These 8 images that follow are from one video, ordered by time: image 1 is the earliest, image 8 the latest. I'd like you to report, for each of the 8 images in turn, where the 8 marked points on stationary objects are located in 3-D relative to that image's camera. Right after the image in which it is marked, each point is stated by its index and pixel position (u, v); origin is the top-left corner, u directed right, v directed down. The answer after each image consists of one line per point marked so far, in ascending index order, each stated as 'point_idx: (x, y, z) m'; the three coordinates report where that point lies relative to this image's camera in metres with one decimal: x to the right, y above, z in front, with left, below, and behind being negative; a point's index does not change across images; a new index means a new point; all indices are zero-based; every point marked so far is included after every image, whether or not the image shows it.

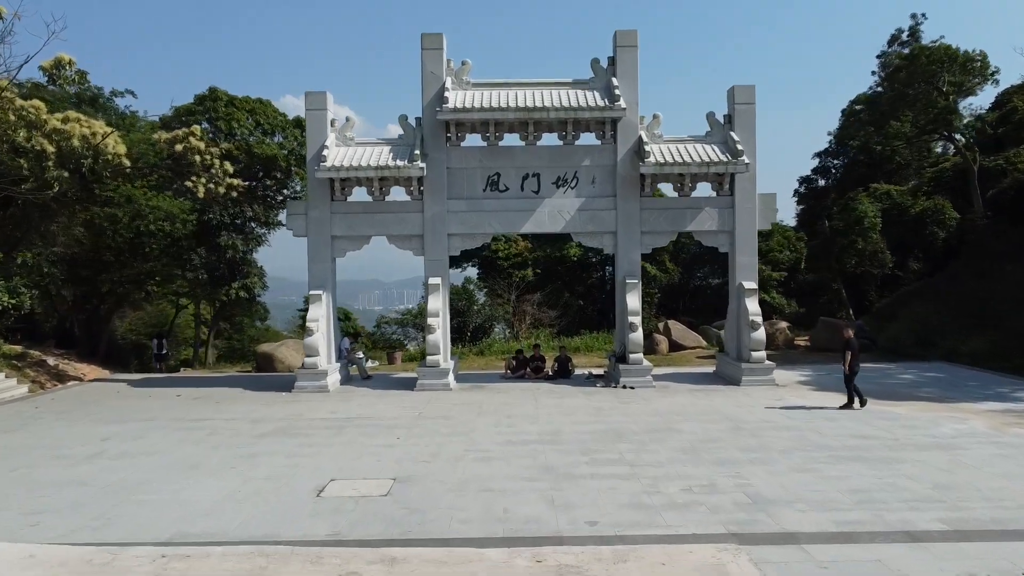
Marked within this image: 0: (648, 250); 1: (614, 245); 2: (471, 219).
0: (+2.8, +0.8, +12.5) m
1: (+2.1, +0.9, +12.5) m
2: (-0.8, +1.4, +12.5) m
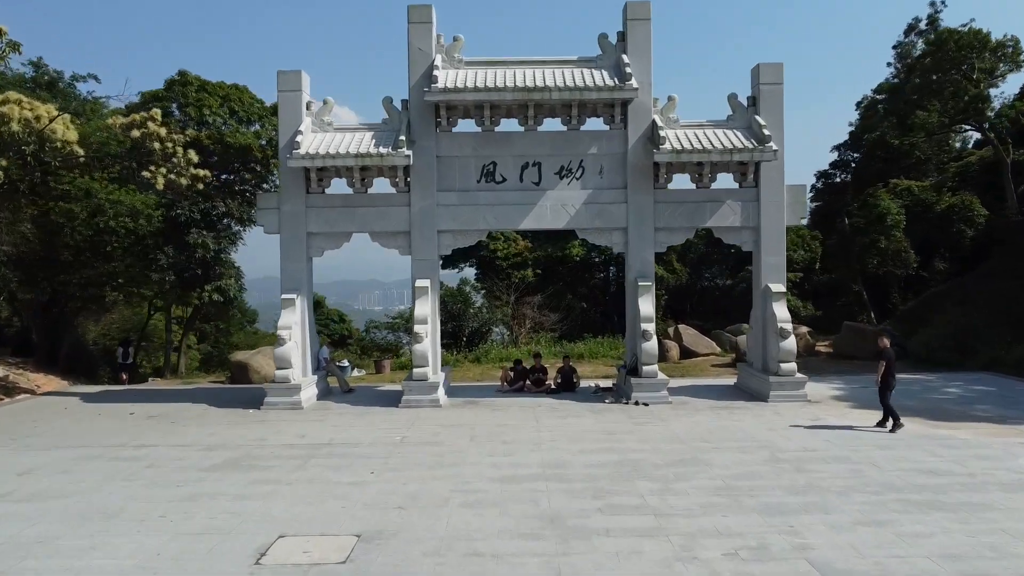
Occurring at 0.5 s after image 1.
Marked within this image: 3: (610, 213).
0: (+2.7, +0.7, +11.1) m
1: (+2.1, +0.8, +11.1) m
2: (-0.9, +1.3, +11.1) m
3: (+1.8, +1.4, +11.1) m
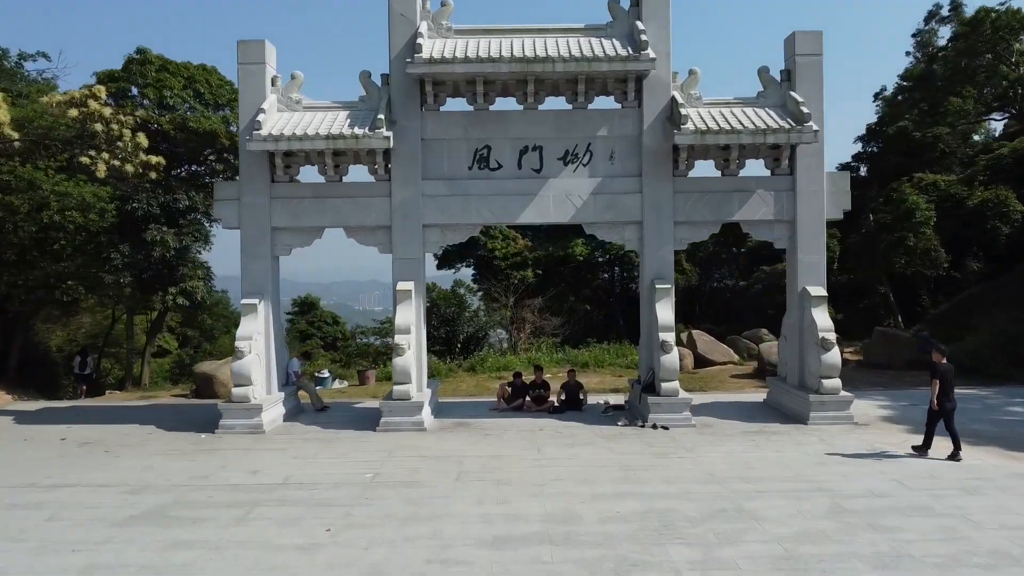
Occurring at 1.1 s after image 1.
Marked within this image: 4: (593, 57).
0: (+2.7, +0.7, +9.6) m
1: (+2.0, +0.7, +9.6) m
2: (-0.9, +1.3, +9.6) m
3: (+1.7, +1.3, +9.6) m
4: (+1.2, +3.5, +9.2) m
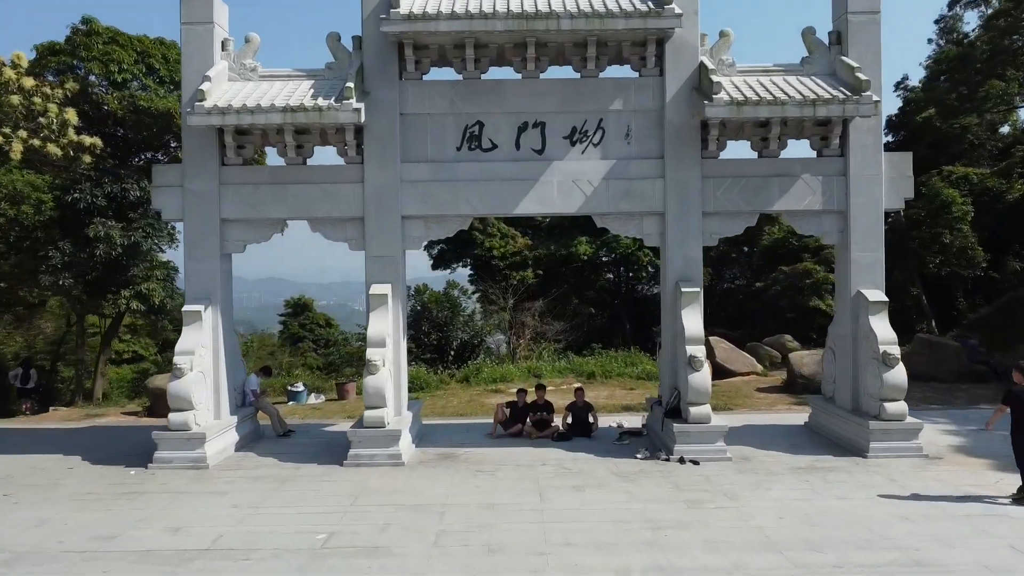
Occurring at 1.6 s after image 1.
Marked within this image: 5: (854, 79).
0: (+2.6, +0.6, +8.0) m
1: (+2.0, +0.7, +8.1) m
2: (-1.0, +1.2, +8.0) m
3: (+1.7, +1.3, +8.0) m
4: (+1.2, +3.4, +7.6) m
5: (+4.3, +2.6, +7.6) m
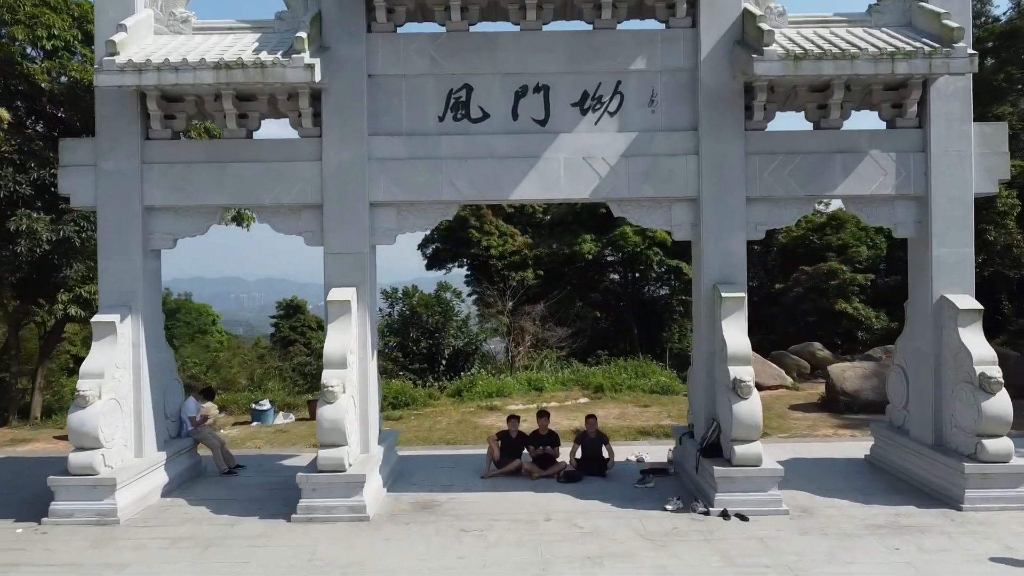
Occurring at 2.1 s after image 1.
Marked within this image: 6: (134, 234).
0: (+2.6, +0.6, +6.4) m
1: (+1.9, +0.7, +6.5) m
2: (-1.0, +1.2, +6.4) m
3: (+1.6, +1.2, +6.4) m
4: (+1.1, +3.4, +6.0) m
5: (+4.2, +2.6, +6.0) m
6: (-4.0, +0.6, +6.4) m
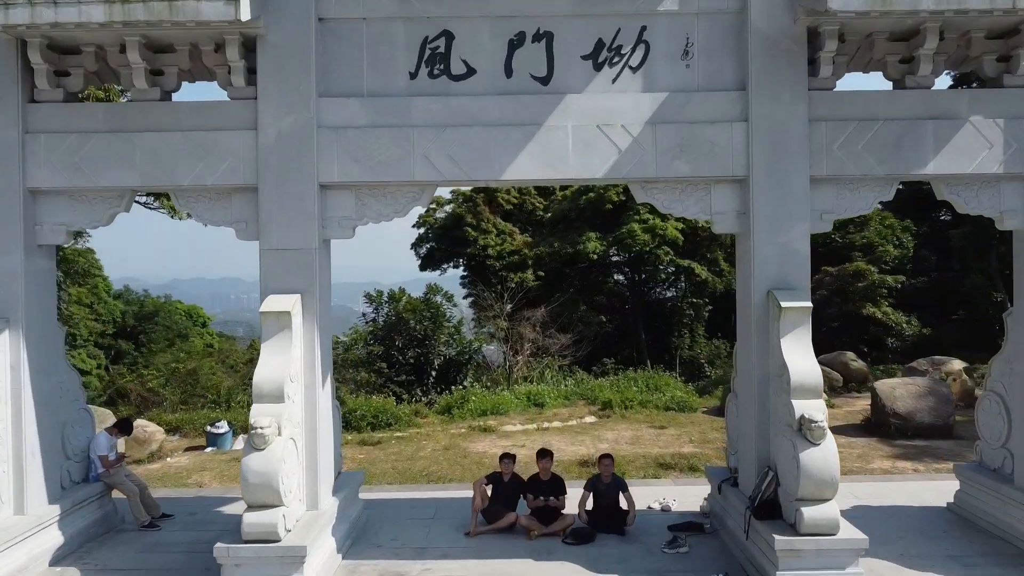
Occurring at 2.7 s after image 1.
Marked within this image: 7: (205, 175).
0: (+2.5, +0.5, +4.9) m
1: (+1.9, +0.6, +5.0) m
2: (-1.1, +1.1, +5.0) m
3: (+1.6, +1.2, +4.9) m
4: (+1.1, +3.3, +4.5) m
5: (+4.2, +2.5, +4.5) m
6: (-4.0, +0.5, +5.0) m
7: (-2.5, +0.9, +5.0) m
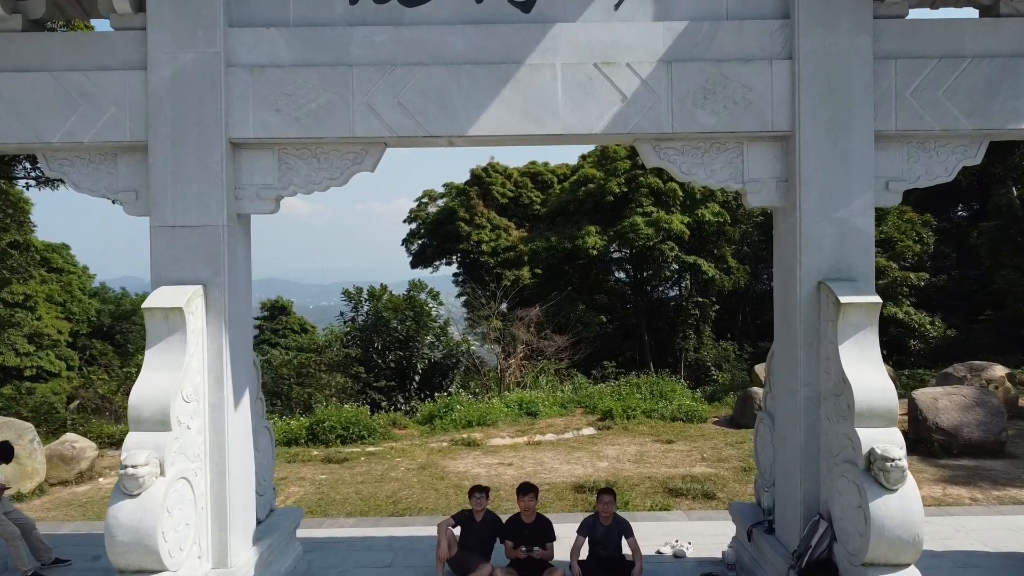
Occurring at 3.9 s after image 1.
0: (+2.4, +0.6, +3.8) m
1: (+1.7, +0.7, +3.8) m
2: (-1.3, +1.2, +3.8) m
3: (+1.4, +1.2, +3.7) m
4: (+0.9, +3.4, +3.4) m
5: (+4.0, +2.6, +3.4) m
6: (-4.2, +0.6, +3.8) m
7: (-2.7, +1.0, +3.8) m
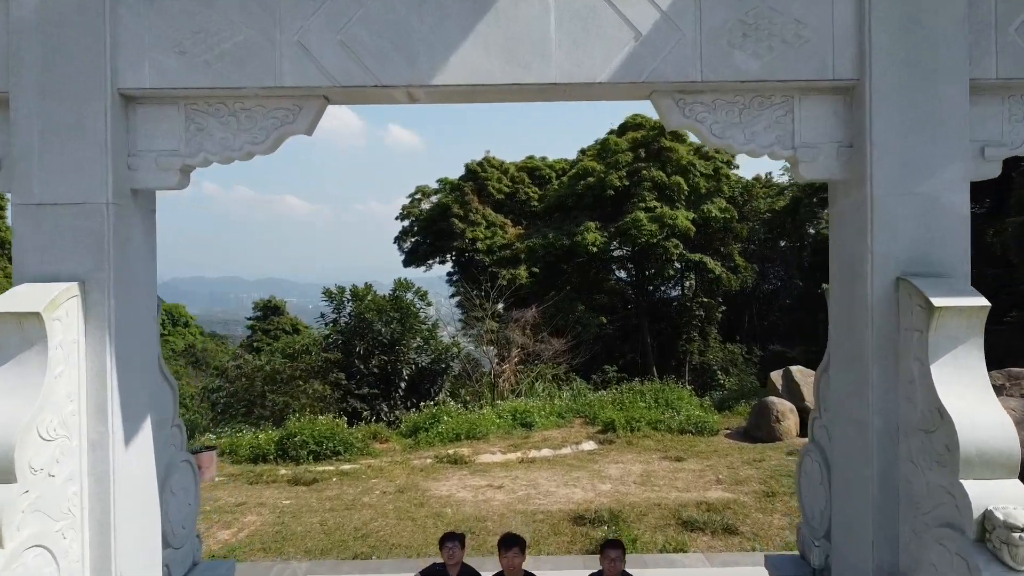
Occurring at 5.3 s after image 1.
0: (+2.3, +0.6, +2.9) m
1: (+1.6, +0.7, +2.9) m
2: (-1.4, +1.2, +2.9) m
3: (+1.3, +1.2, +2.8) m
4: (+0.8, +3.4, +2.5) m
5: (+3.9, +2.6, +2.5) m
6: (-4.3, +0.6, +2.9) m
7: (-2.8, +1.0, +2.9) m
